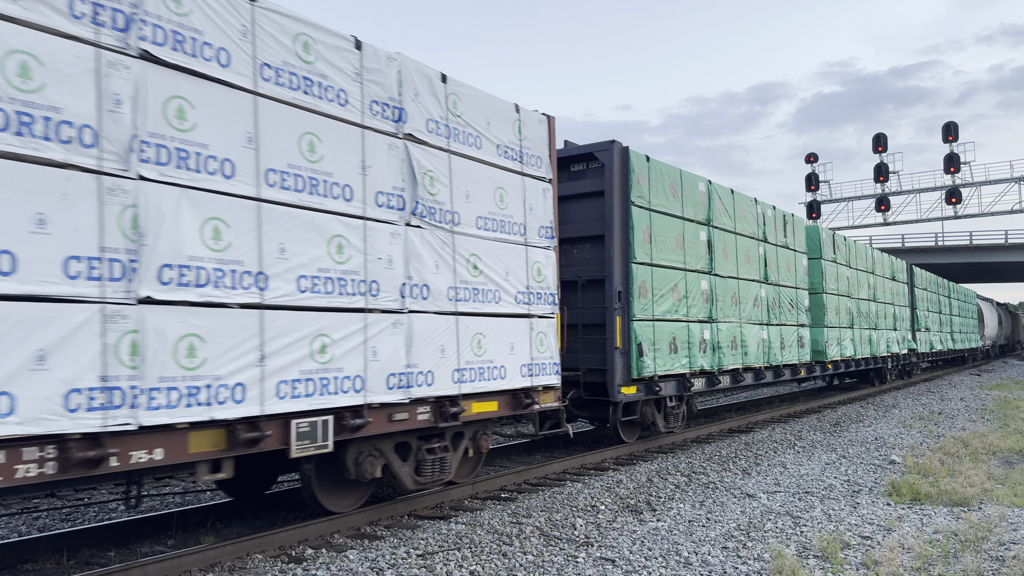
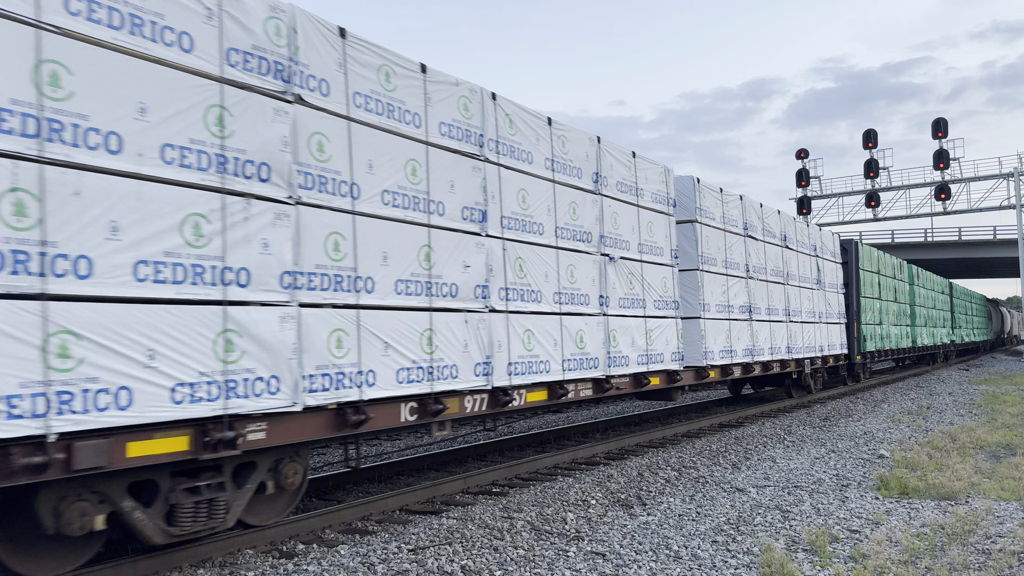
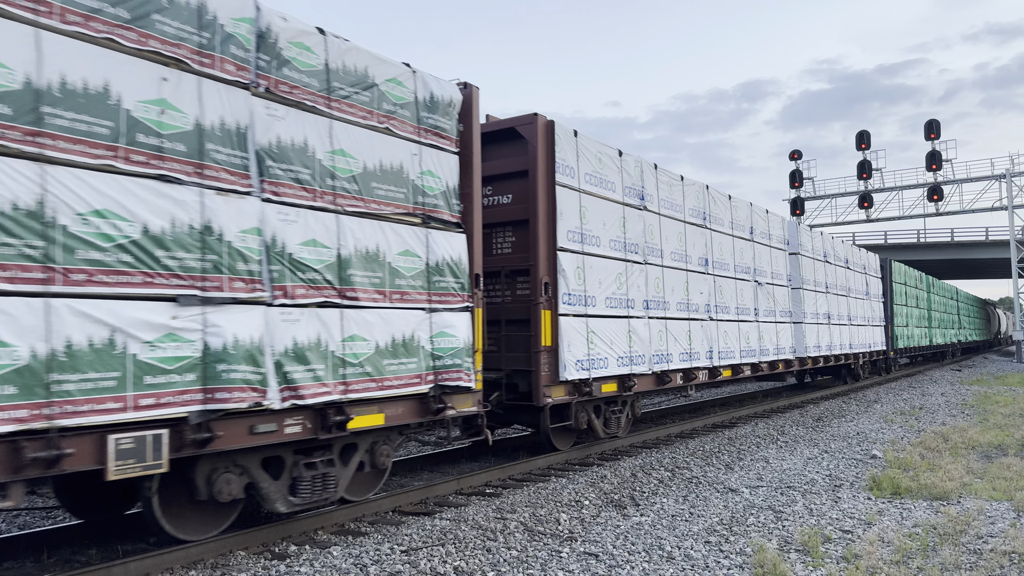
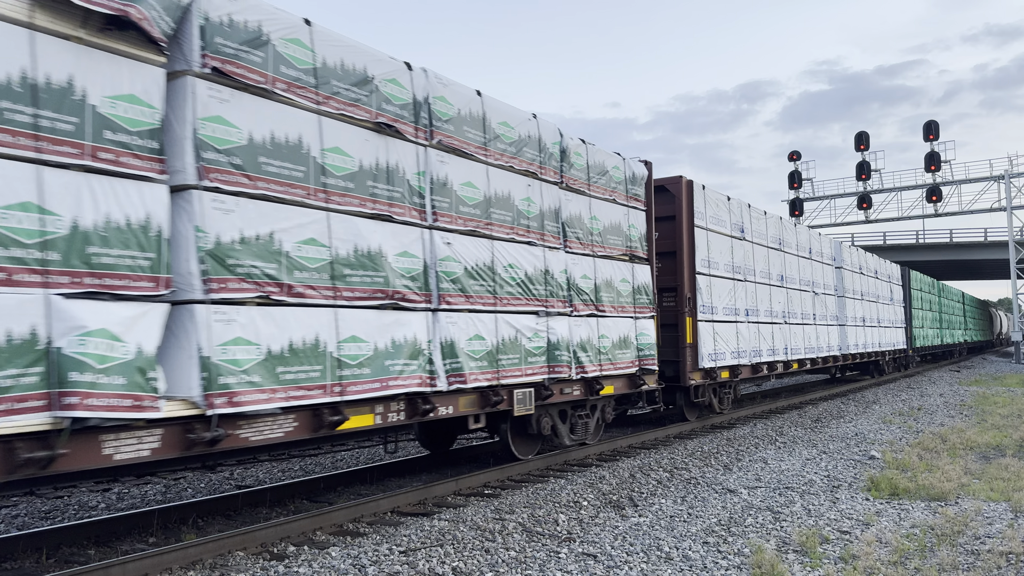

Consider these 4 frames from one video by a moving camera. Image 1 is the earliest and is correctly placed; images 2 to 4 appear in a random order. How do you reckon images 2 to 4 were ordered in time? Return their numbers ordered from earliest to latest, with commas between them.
2, 3, 4
